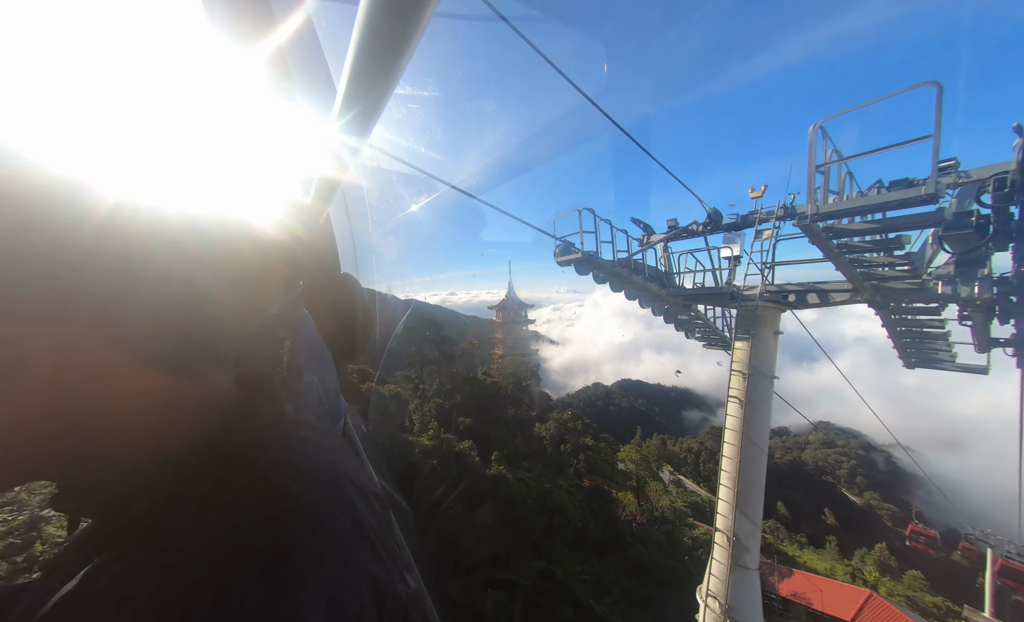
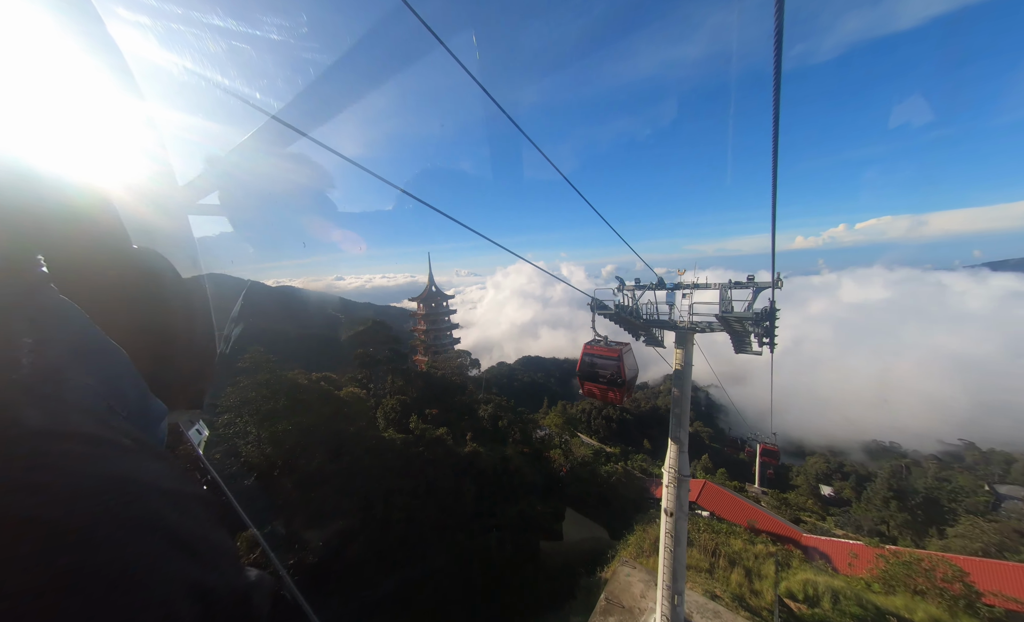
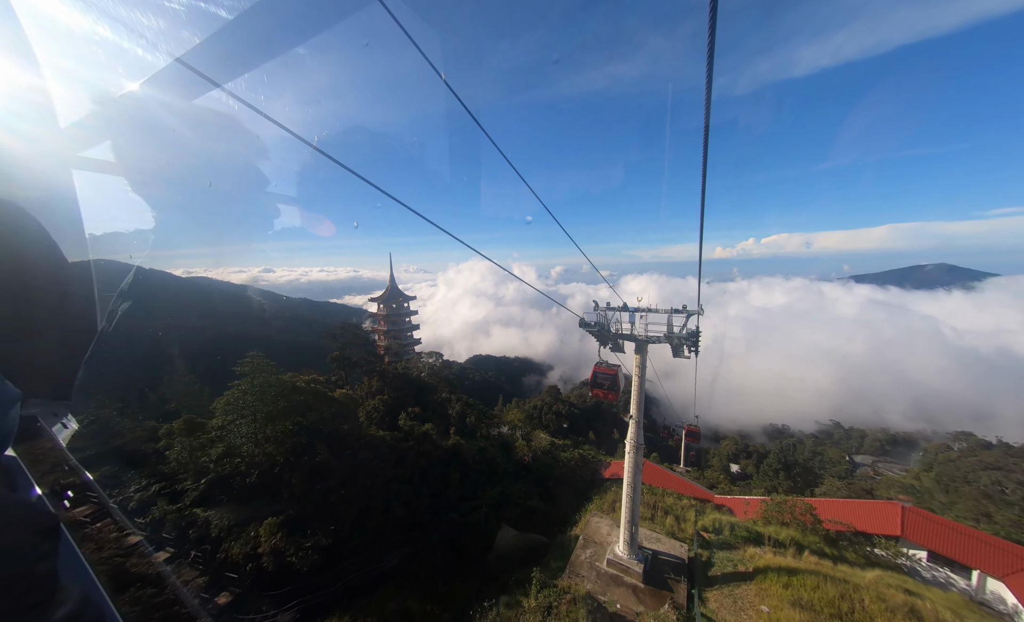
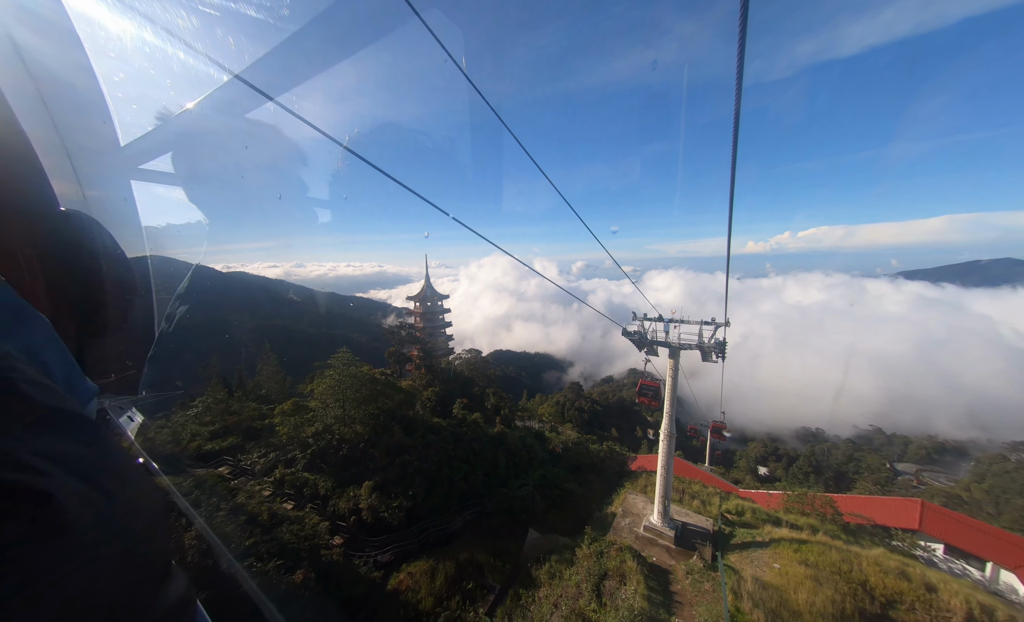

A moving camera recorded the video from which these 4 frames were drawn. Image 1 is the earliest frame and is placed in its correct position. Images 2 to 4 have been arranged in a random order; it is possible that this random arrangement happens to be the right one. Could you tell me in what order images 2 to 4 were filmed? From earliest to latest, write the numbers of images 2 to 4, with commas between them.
2, 3, 4
